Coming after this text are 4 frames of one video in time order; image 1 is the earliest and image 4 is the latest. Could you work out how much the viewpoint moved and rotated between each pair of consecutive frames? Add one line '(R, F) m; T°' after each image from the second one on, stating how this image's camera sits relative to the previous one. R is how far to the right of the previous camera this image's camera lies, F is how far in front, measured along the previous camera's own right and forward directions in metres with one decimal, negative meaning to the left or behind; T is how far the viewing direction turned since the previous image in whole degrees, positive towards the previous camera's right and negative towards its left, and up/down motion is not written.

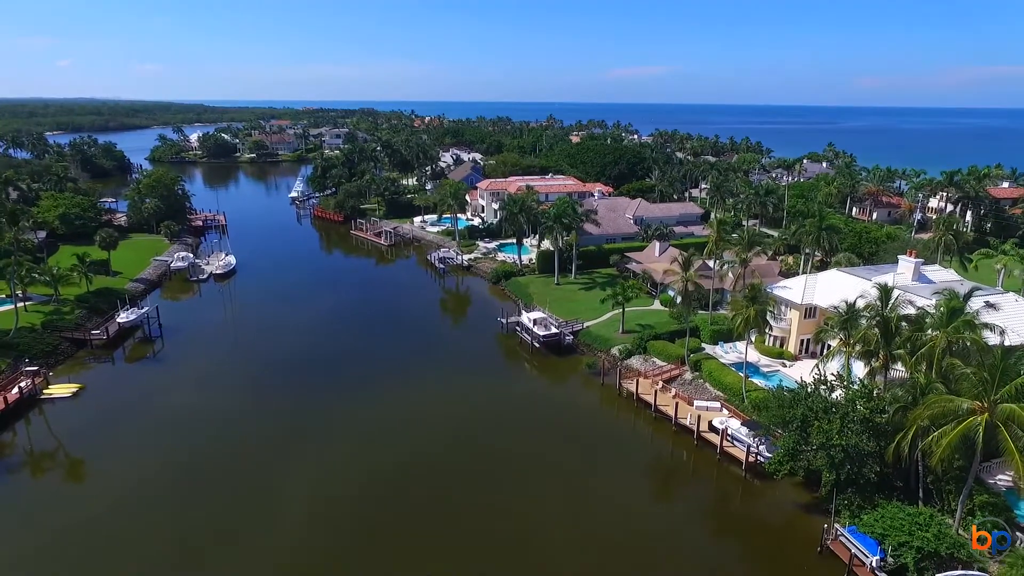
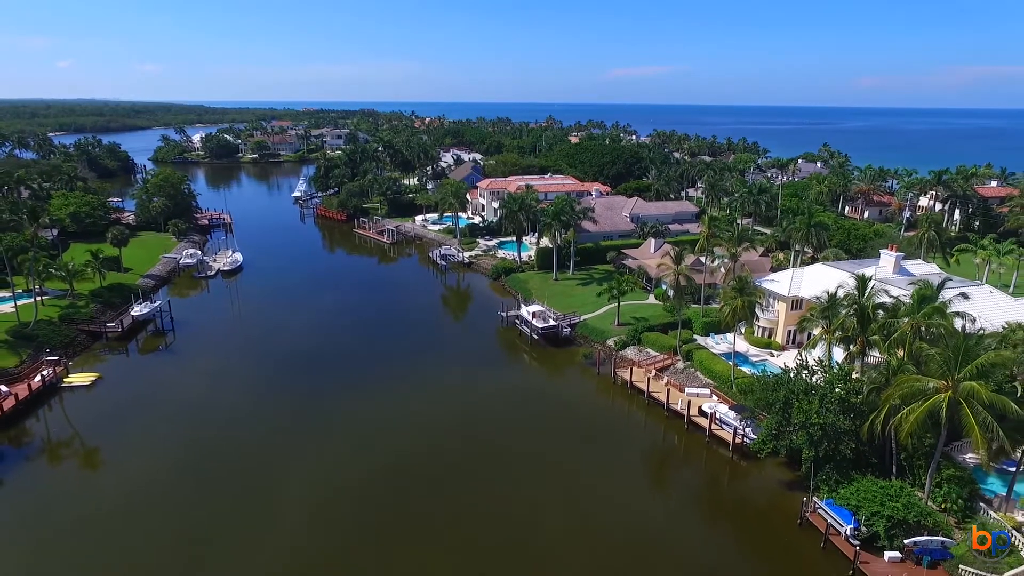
(0.0, -1.9) m; 0°
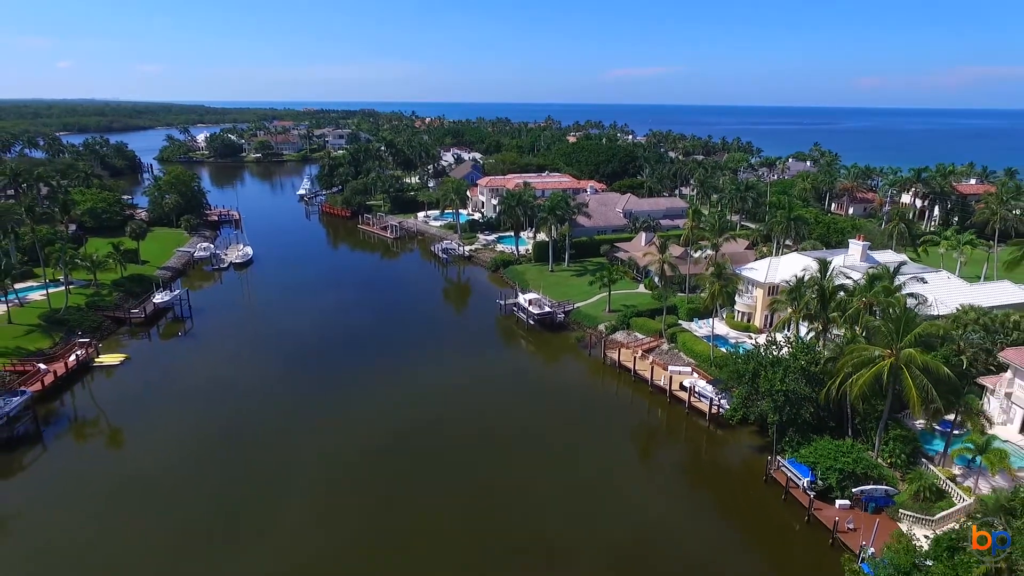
(+0.3, -3.4) m; 0°
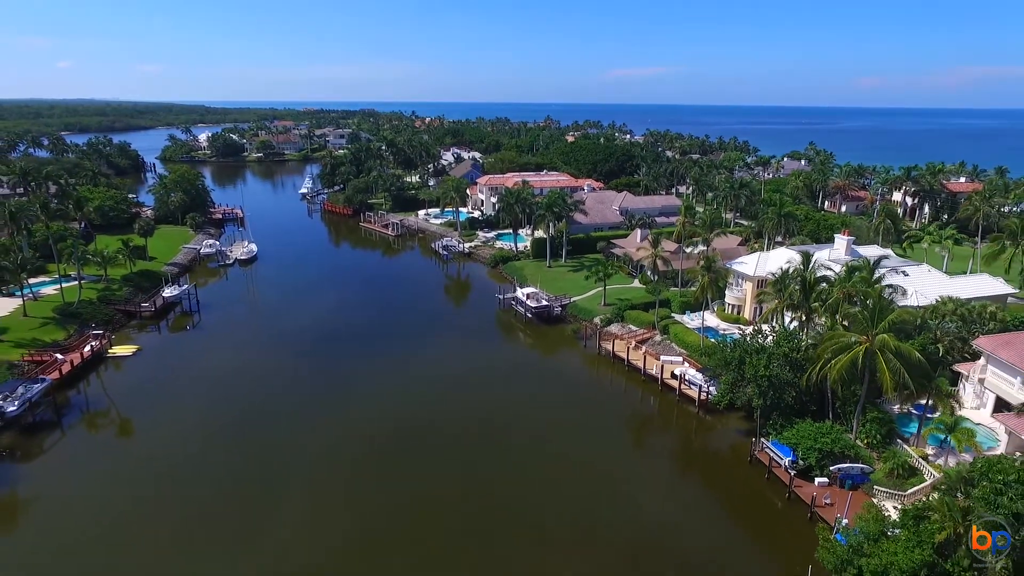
(+0.2, -1.7) m; 0°
